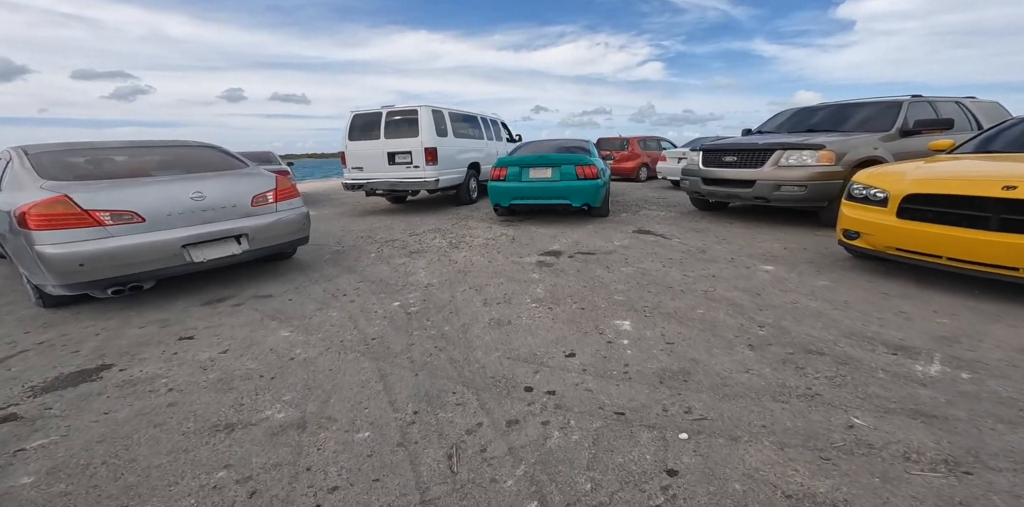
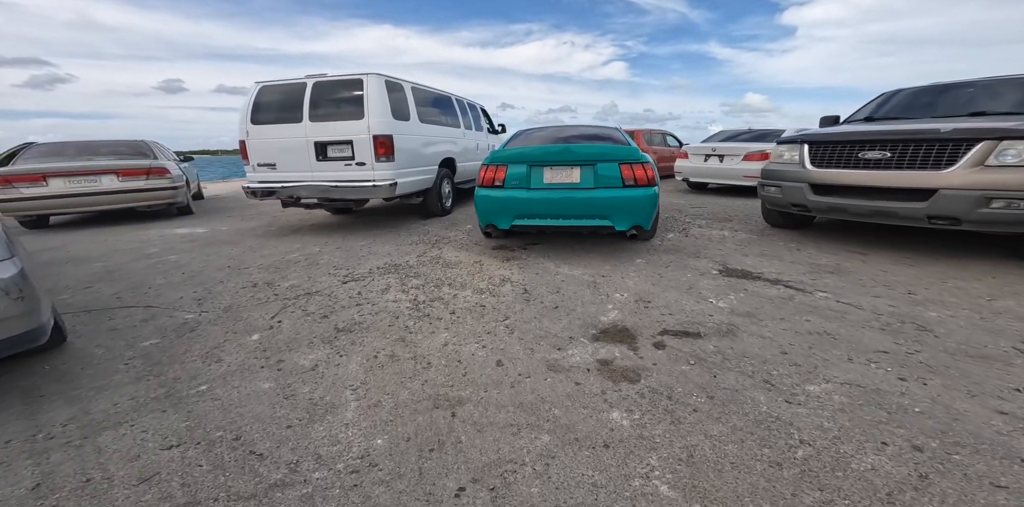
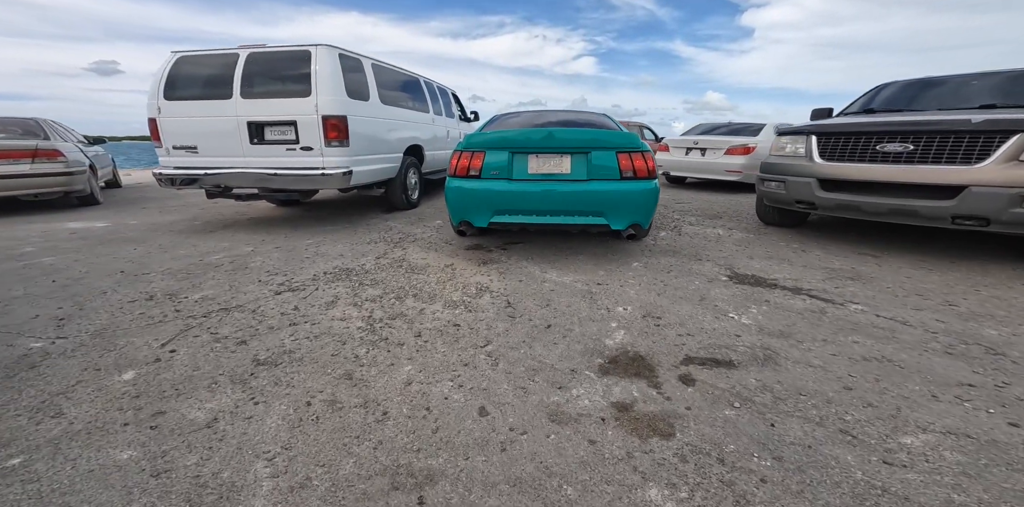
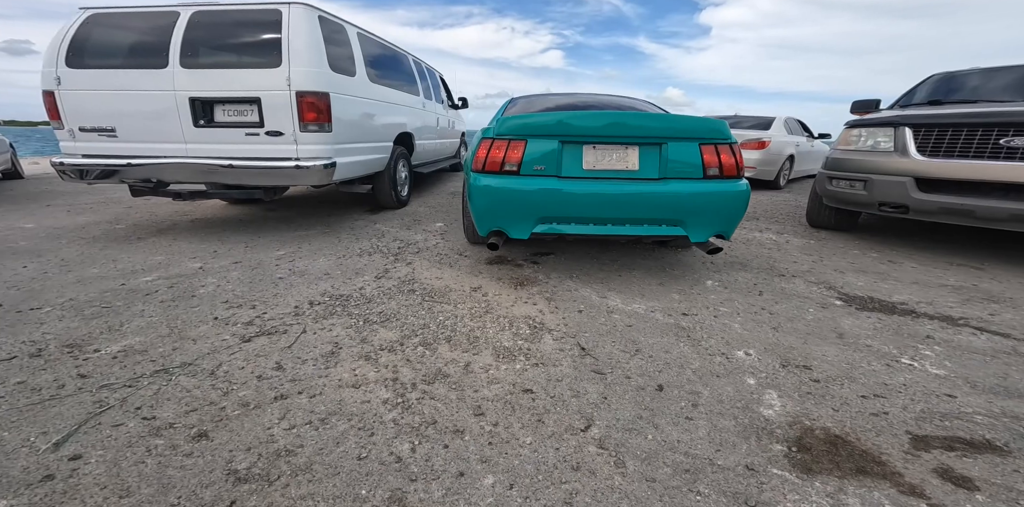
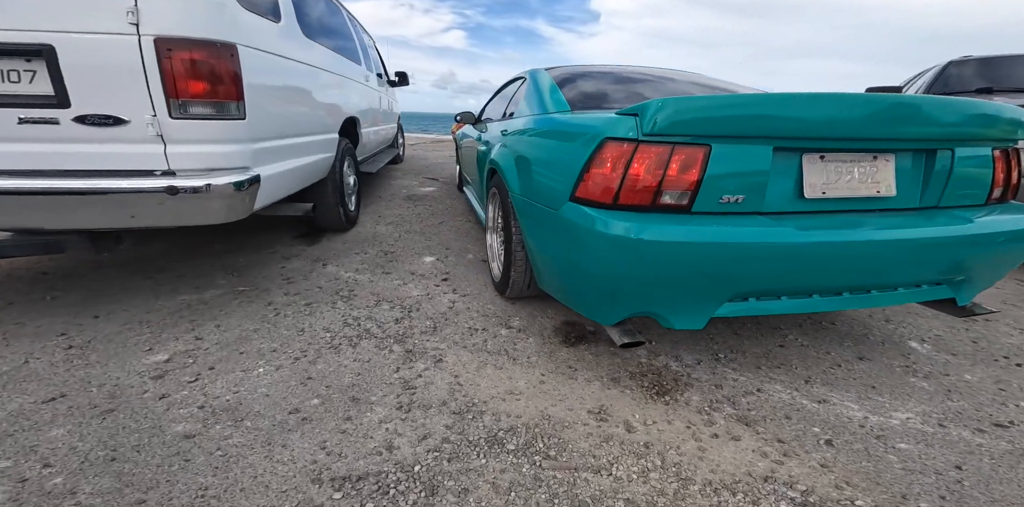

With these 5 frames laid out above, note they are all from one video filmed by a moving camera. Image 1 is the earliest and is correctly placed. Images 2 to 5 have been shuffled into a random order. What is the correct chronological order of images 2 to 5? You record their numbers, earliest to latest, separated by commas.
2, 3, 4, 5
